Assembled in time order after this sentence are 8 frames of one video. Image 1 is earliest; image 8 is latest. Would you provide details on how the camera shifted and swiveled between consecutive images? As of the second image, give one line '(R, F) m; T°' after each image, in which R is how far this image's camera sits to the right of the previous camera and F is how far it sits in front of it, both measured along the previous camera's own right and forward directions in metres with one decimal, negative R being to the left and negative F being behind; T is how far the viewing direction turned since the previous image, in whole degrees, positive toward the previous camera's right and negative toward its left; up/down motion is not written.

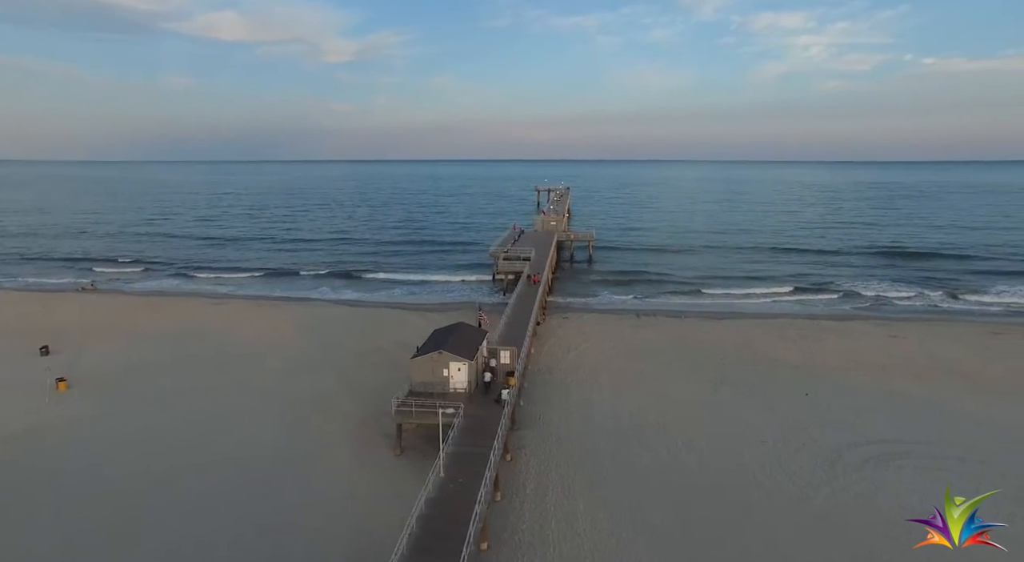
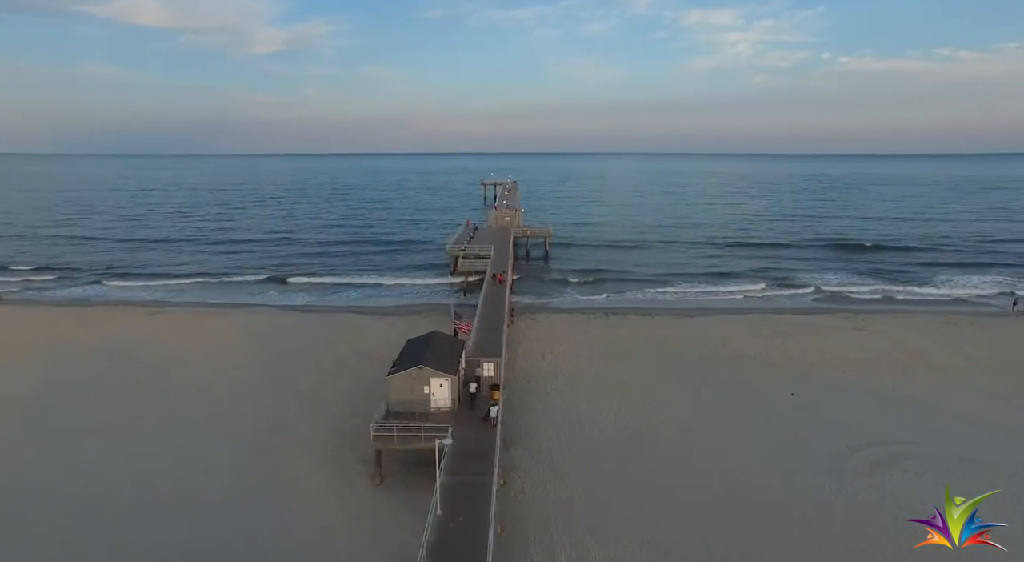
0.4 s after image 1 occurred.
(-1.3, +1.5) m; +6°
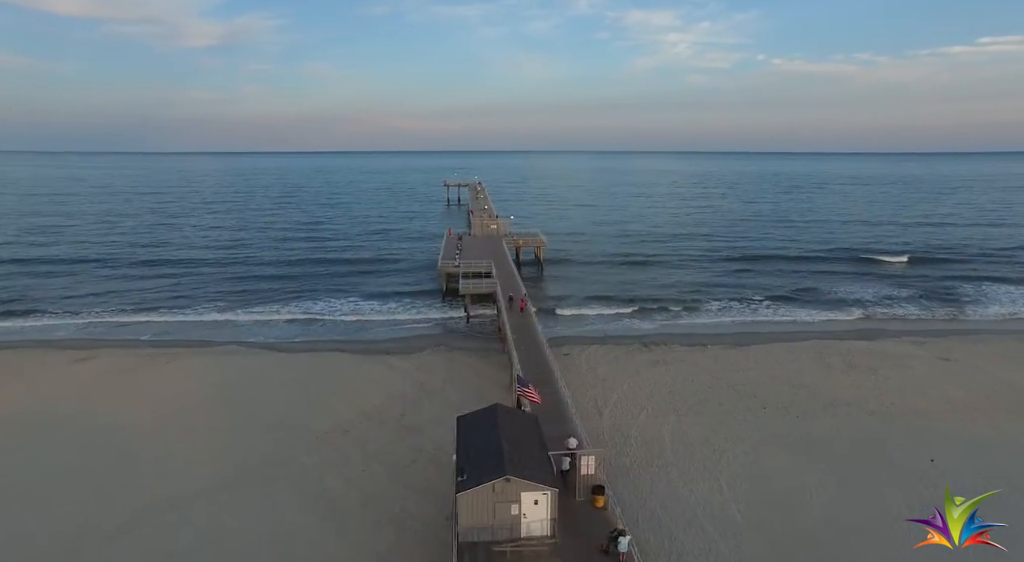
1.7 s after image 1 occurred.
(-3.6, +5.2) m; +5°
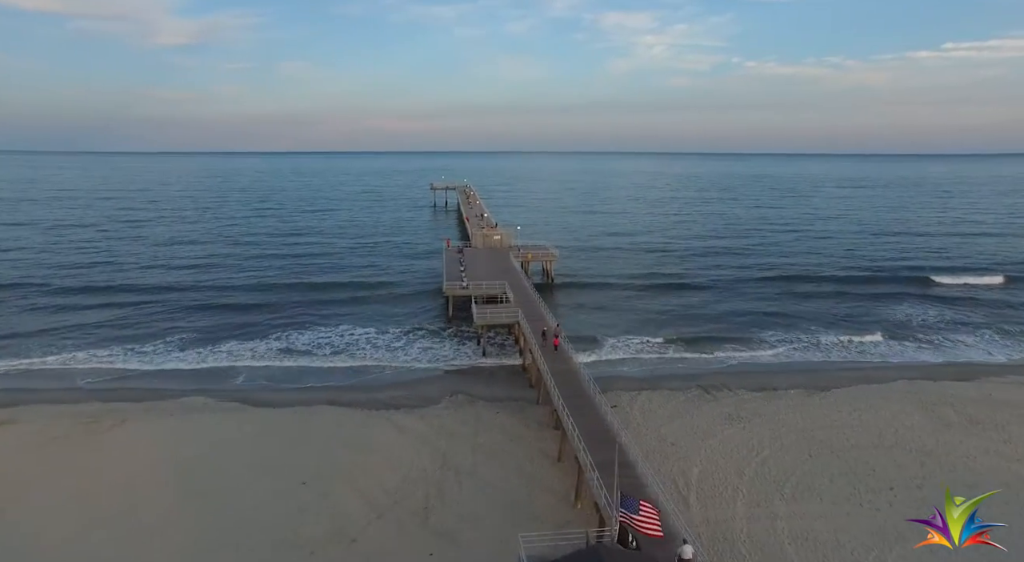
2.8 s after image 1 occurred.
(-2.2, +4.9) m; +2°
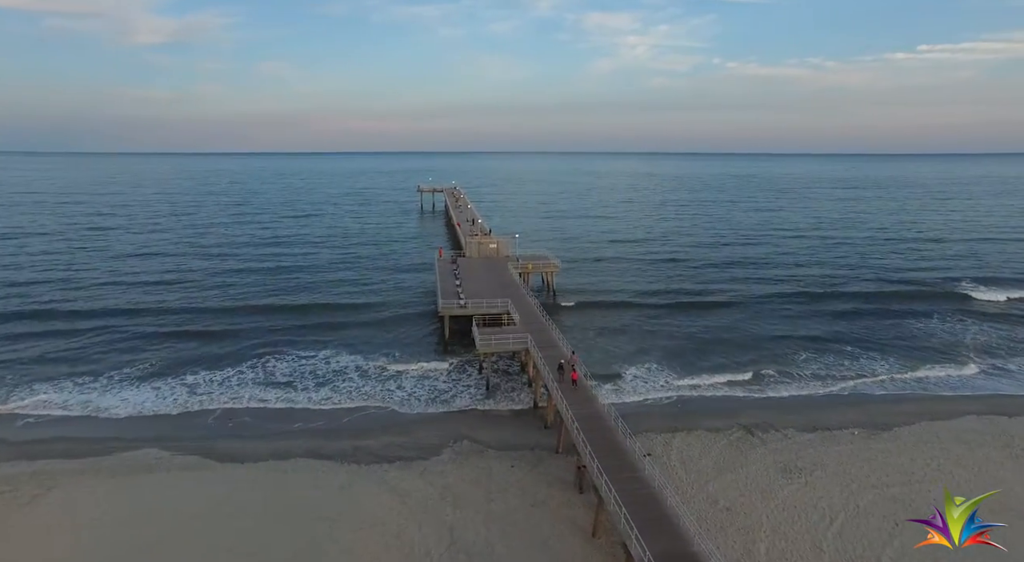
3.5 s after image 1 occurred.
(-1.0, +3.3) m; +1°
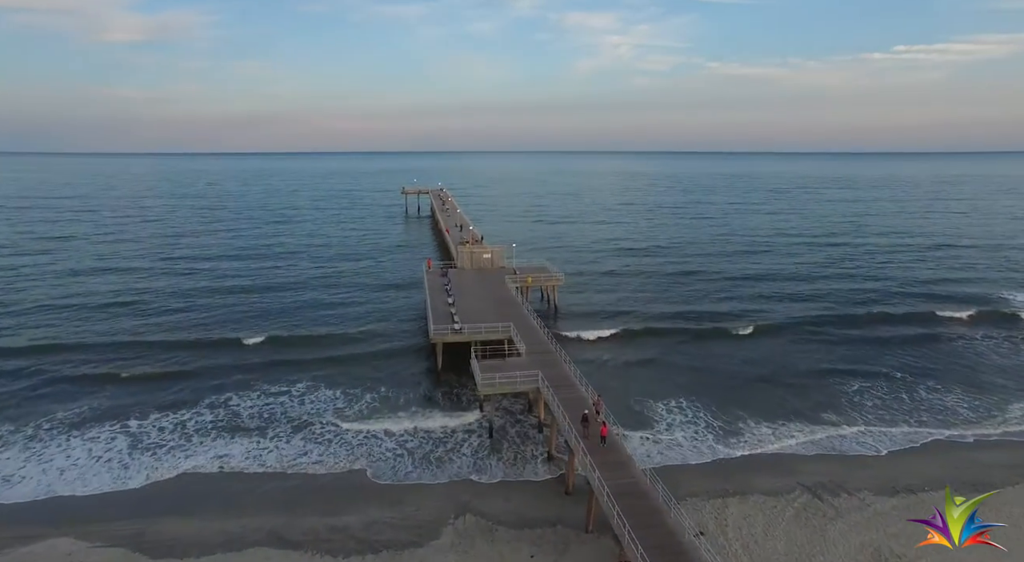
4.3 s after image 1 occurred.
(-0.8, +3.9) m; +2°
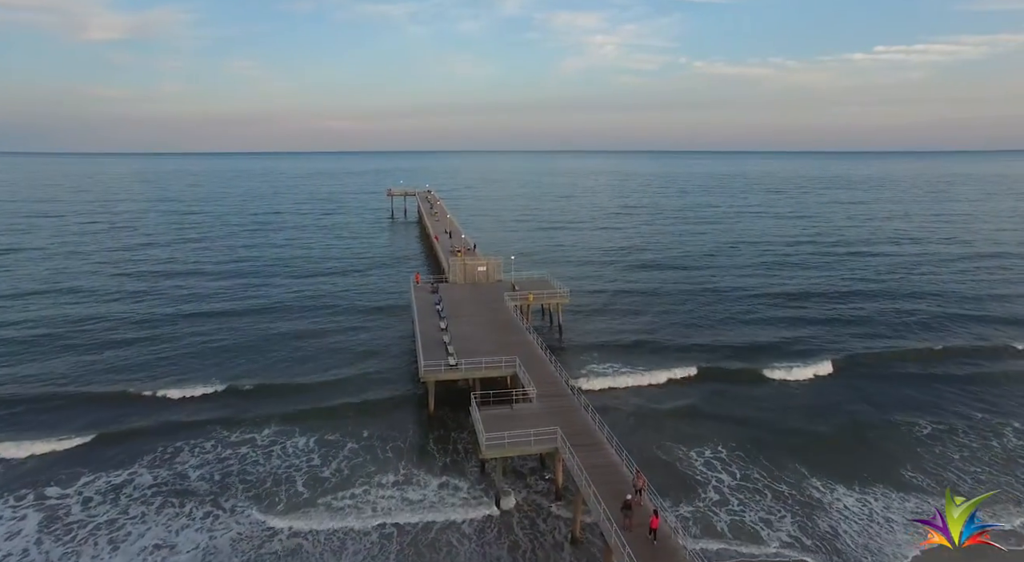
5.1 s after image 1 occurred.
(-0.7, +3.9) m; +1°
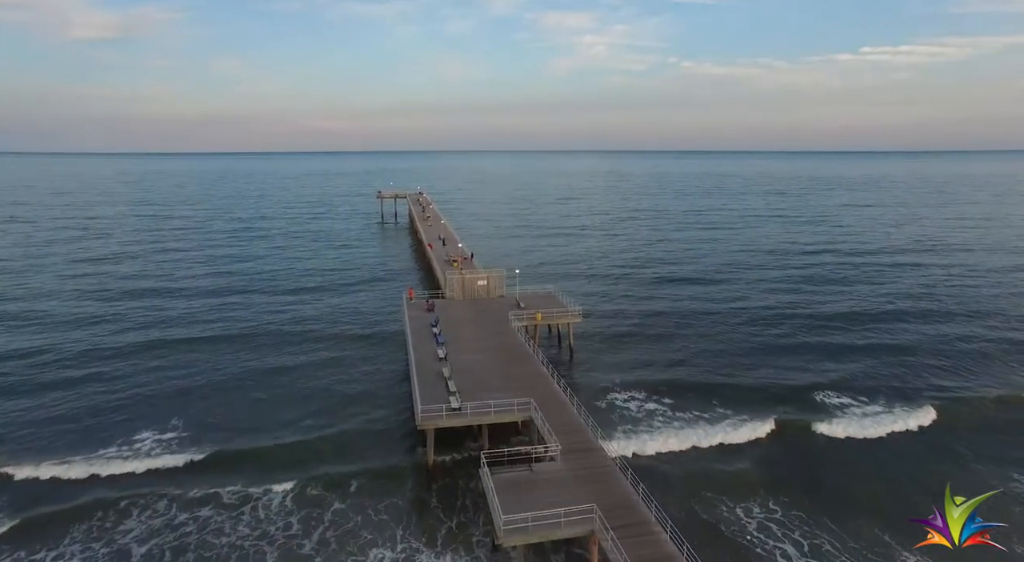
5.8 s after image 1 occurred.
(-0.8, +3.5) m; +1°
